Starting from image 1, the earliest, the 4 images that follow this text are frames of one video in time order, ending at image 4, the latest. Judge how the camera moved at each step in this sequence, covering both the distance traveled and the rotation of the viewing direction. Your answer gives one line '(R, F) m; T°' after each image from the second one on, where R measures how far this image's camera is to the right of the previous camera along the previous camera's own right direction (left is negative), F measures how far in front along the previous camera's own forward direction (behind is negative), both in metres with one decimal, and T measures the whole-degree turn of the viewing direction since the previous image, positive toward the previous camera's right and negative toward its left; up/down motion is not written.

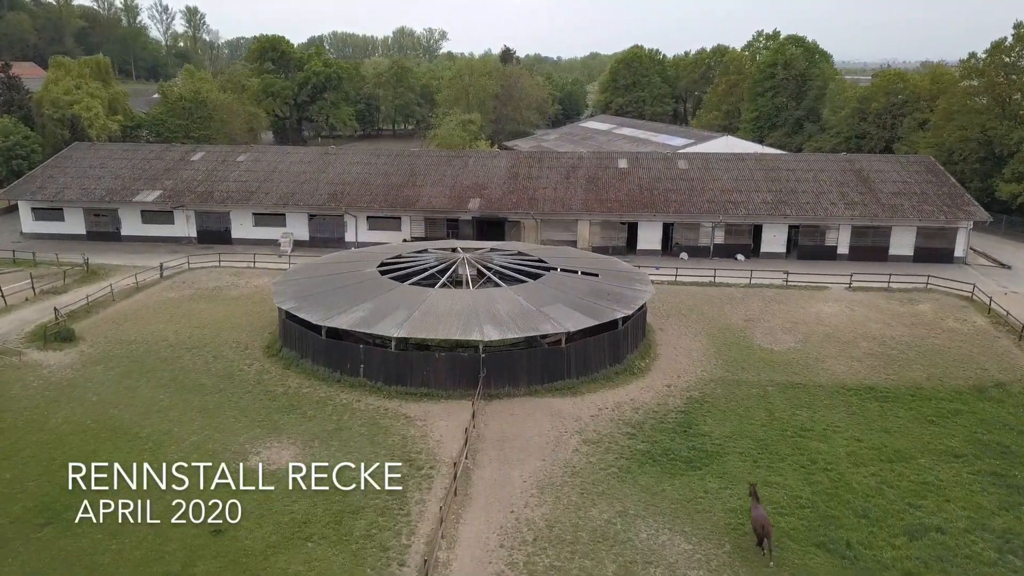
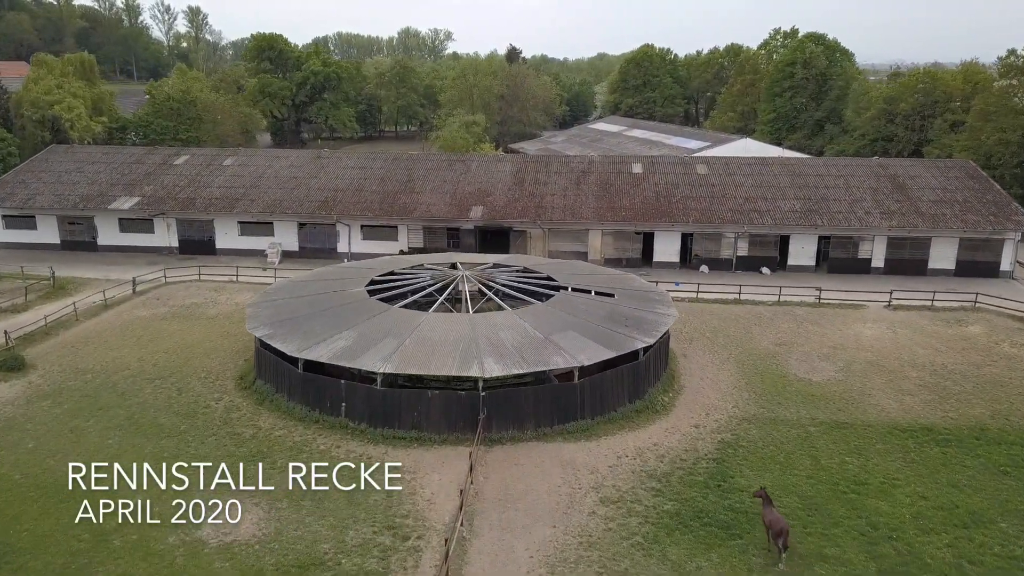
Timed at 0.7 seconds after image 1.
(0.0, +2.8) m; 0°
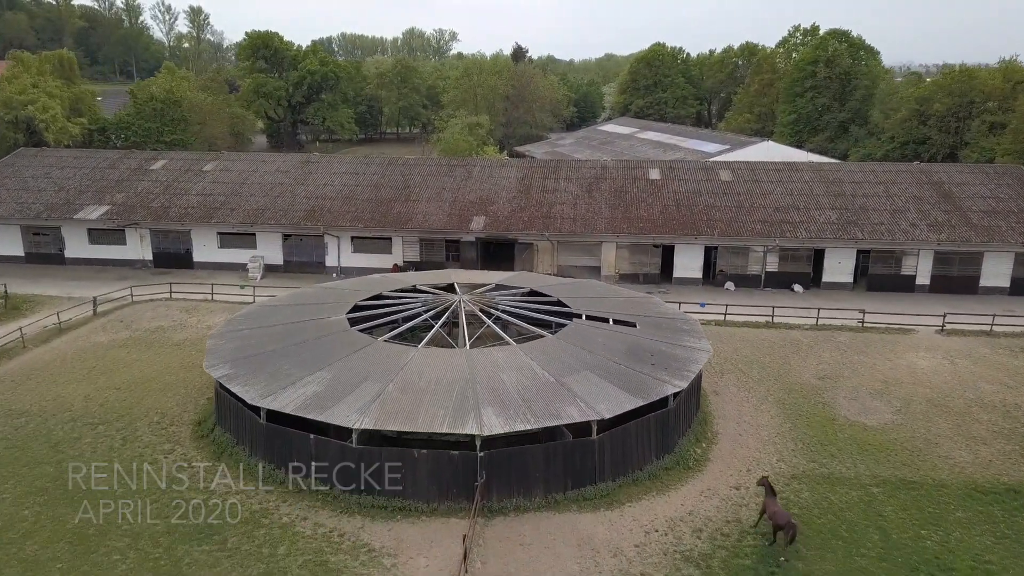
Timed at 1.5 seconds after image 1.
(0.0, +3.2) m; 0°
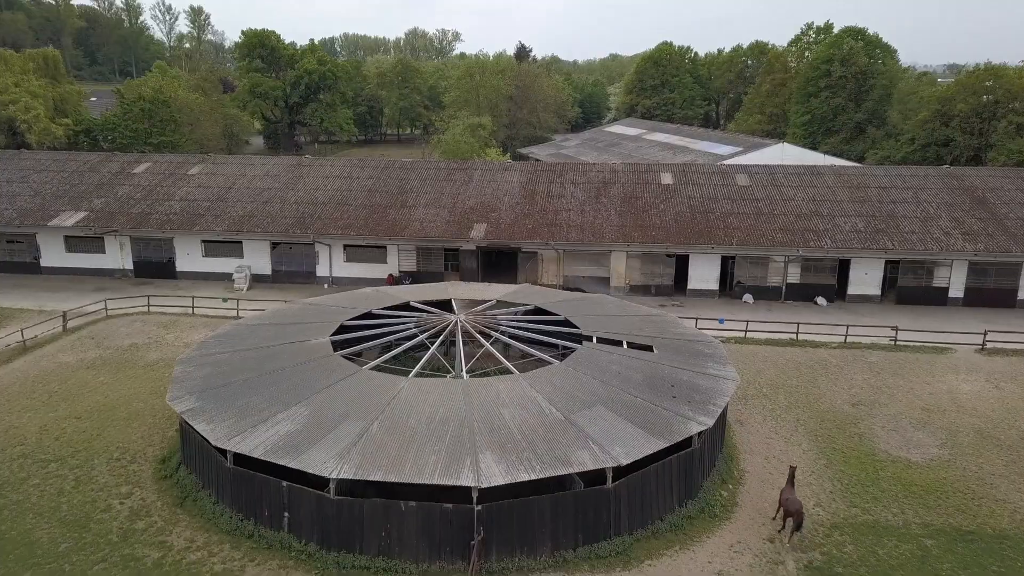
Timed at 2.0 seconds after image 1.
(0.0, +2.0) m; 0°
